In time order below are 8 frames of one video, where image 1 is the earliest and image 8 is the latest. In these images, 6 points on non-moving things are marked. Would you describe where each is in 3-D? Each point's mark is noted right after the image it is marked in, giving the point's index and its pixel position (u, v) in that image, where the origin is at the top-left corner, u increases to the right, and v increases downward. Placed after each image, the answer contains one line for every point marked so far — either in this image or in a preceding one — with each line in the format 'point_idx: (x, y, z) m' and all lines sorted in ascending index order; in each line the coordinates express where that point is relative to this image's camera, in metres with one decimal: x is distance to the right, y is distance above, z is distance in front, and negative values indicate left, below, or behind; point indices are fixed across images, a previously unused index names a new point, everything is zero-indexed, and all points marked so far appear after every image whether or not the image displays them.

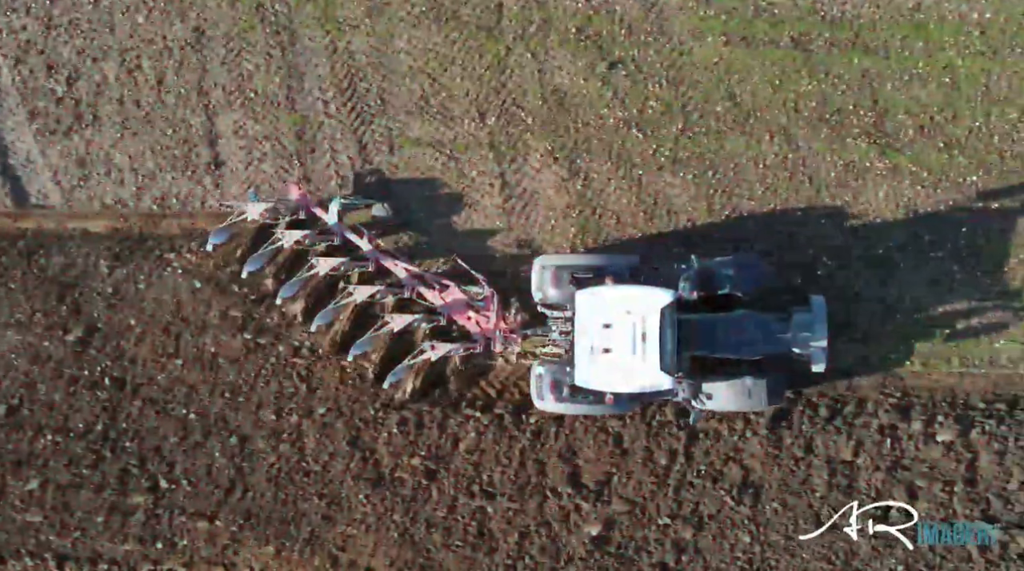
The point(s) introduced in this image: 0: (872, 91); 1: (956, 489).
0: (+3.1, +1.7, +10.4) m
1: (+3.5, -1.6, +9.4) m
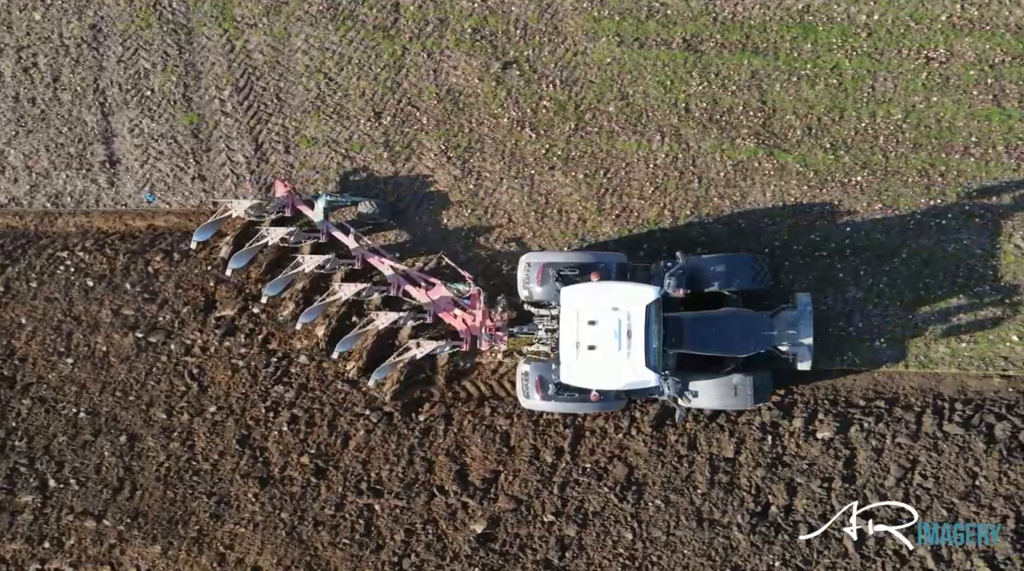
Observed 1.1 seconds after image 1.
0: (+2.2, +1.7, +10.5) m
1: (+2.5, -1.6, +9.5) m
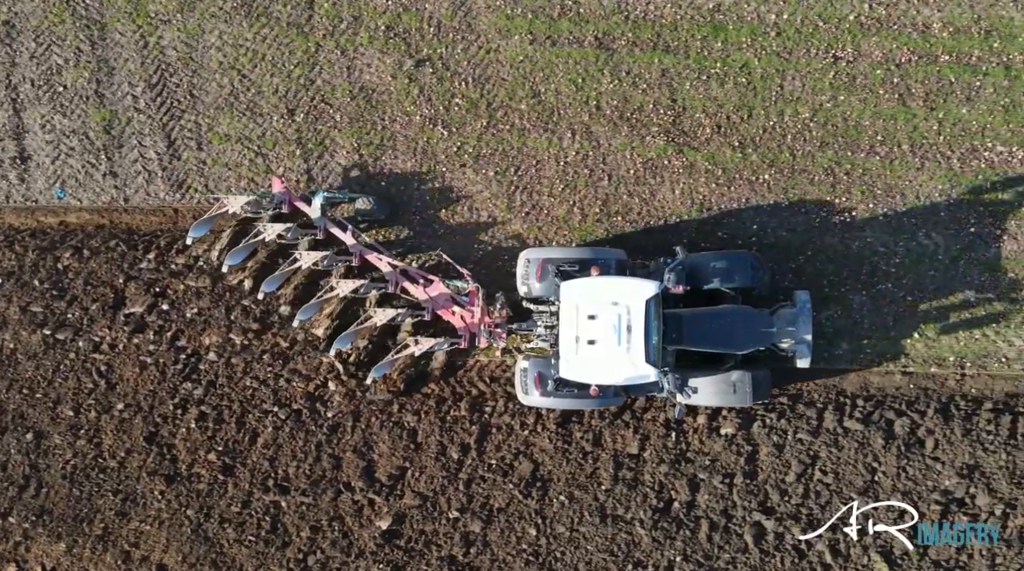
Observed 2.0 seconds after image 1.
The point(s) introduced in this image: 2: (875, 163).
0: (+1.4, +1.7, +10.6) m
1: (+1.8, -1.6, +9.6) m
2: (+3.1, +1.0, +10.2) m
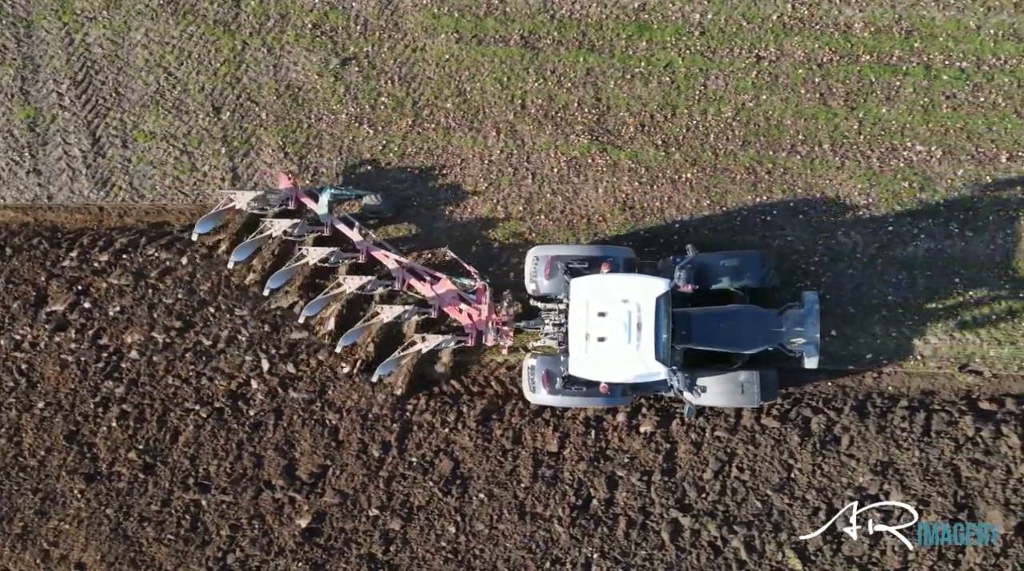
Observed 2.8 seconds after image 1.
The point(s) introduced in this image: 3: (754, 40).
0: (+0.7, +1.7, +10.6) m
1: (+1.1, -1.5, +9.6) m
2: (+2.4, +1.1, +10.3) m
3: (+2.1, +2.1, +10.5) m
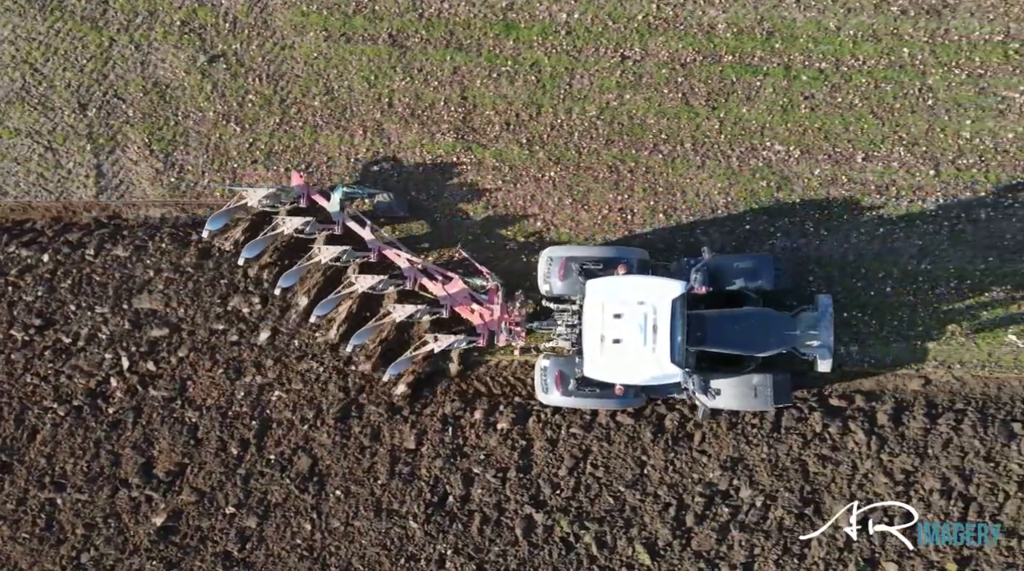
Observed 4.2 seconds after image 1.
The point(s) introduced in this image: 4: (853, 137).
0: (-0.4, +1.8, +10.6) m
1: (0.0, -1.5, +9.7) m
2: (+1.3, +1.1, +10.4) m
3: (+0.9, +2.2, +10.6) m
4: (+2.9, +1.3, +10.2) m
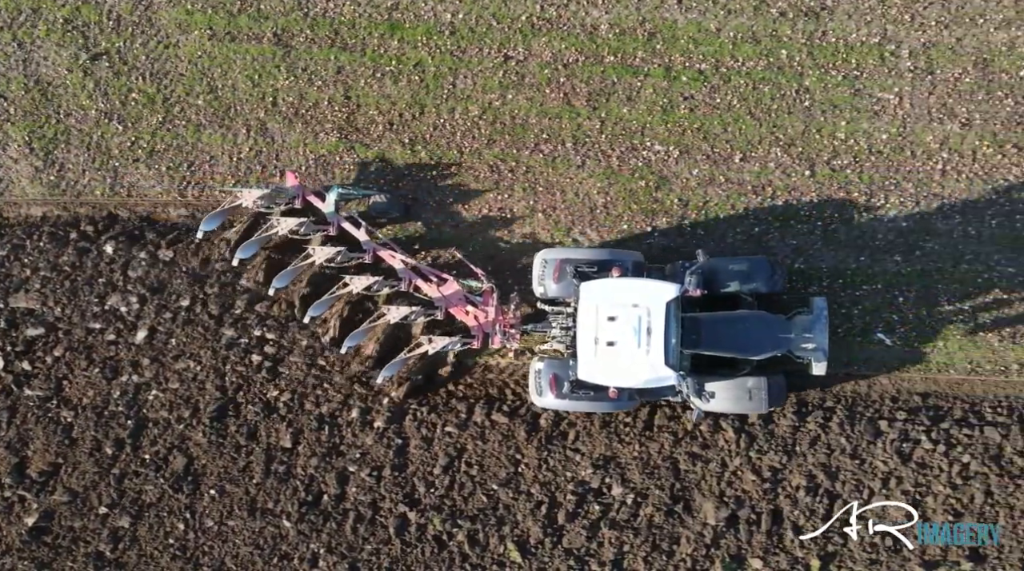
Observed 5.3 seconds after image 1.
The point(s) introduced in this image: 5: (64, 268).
0: (-1.5, +1.8, +10.6) m
1: (-1.0, -1.5, +9.7) m
2: (+0.2, +1.1, +10.4) m
3: (-0.1, +2.2, +10.6) m
4: (+1.9, +1.3, +10.3) m
5: (-3.8, +0.2, +10.2) m
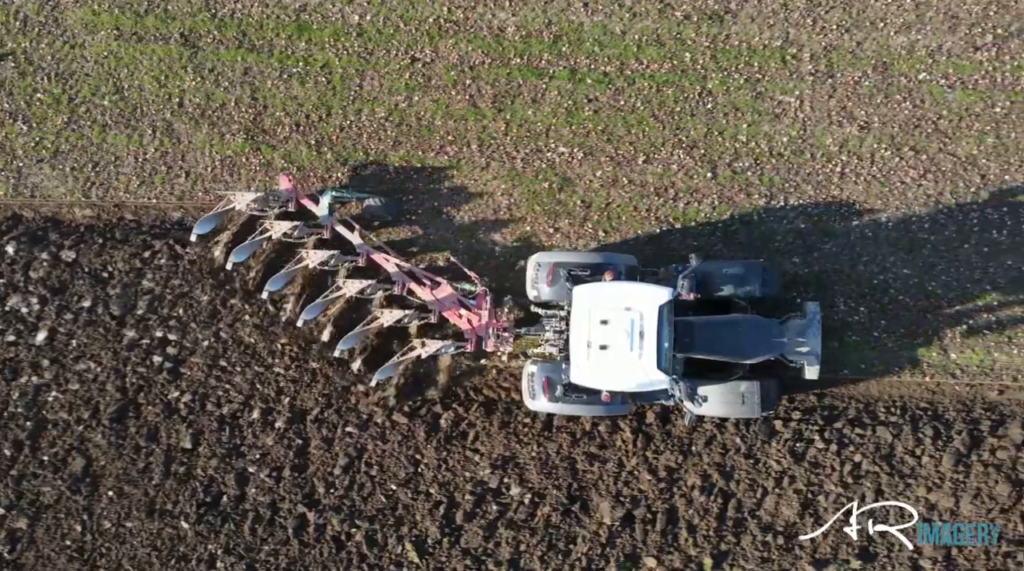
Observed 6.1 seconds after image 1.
0: (-2.3, +1.7, +10.6) m
1: (-1.8, -1.5, +9.7) m
2: (-0.6, +1.1, +10.4) m
3: (-0.9, +2.2, +10.7) m
4: (+1.1, +1.3, +10.4) m
5: (-4.6, +0.2, +10.2) m
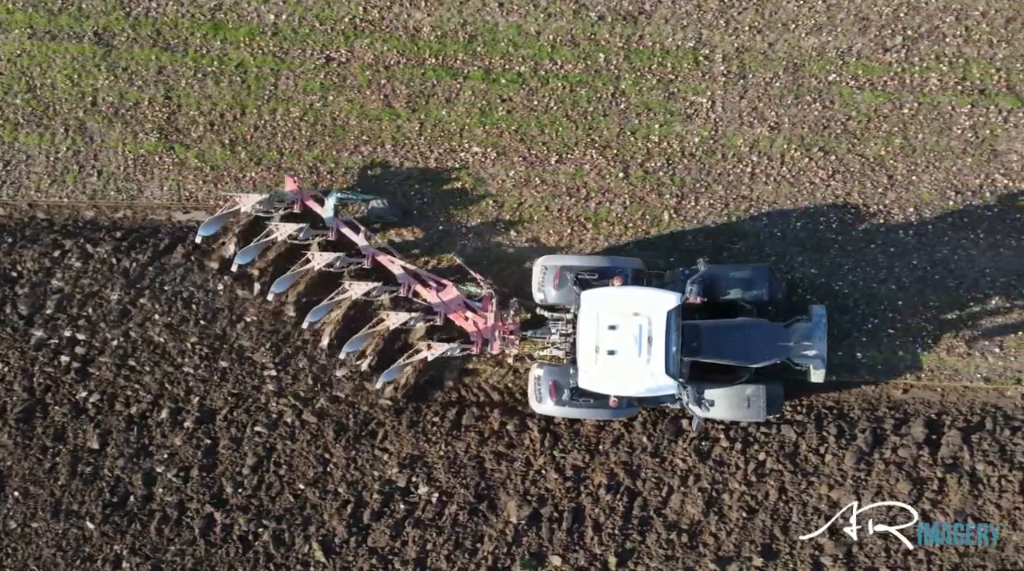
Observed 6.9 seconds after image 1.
0: (-3.0, +1.8, +10.6) m
1: (-2.6, -1.5, +9.6) m
2: (-1.3, +1.1, +10.4) m
3: (-1.7, +2.2, +10.7) m
4: (+0.3, +1.3, +10.4) m
5: (-5.4, +0.2, +10.1) m
